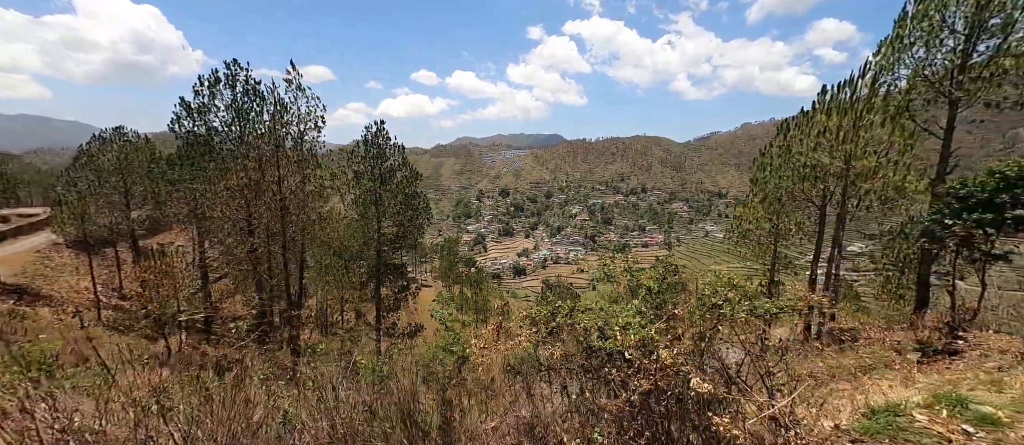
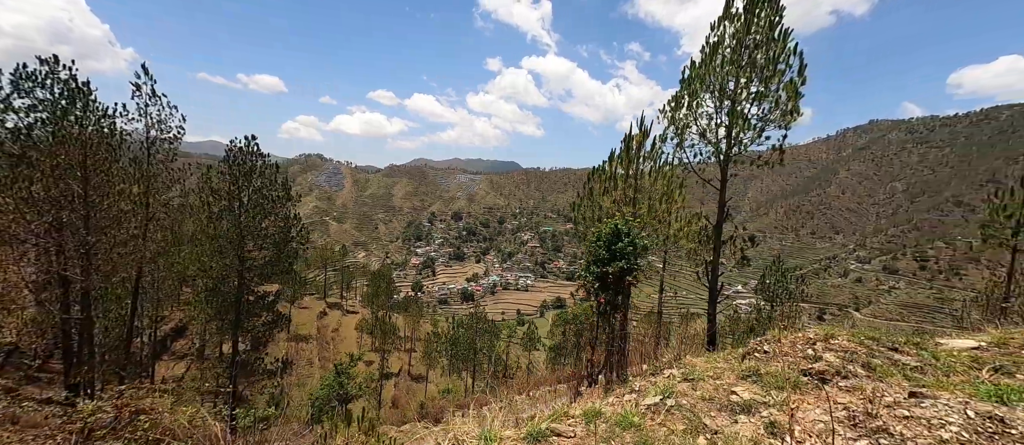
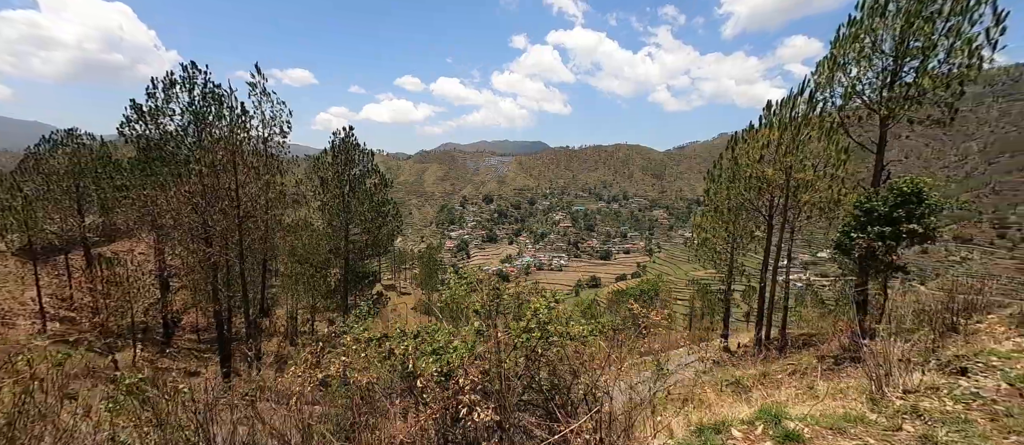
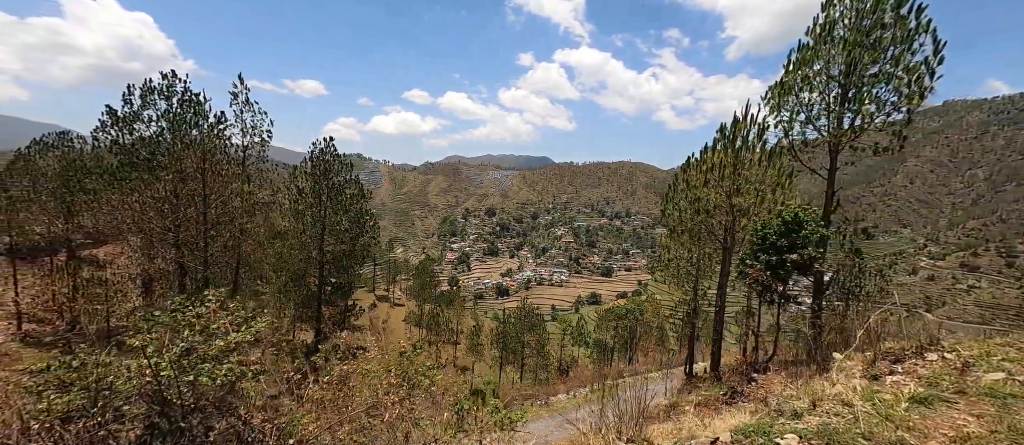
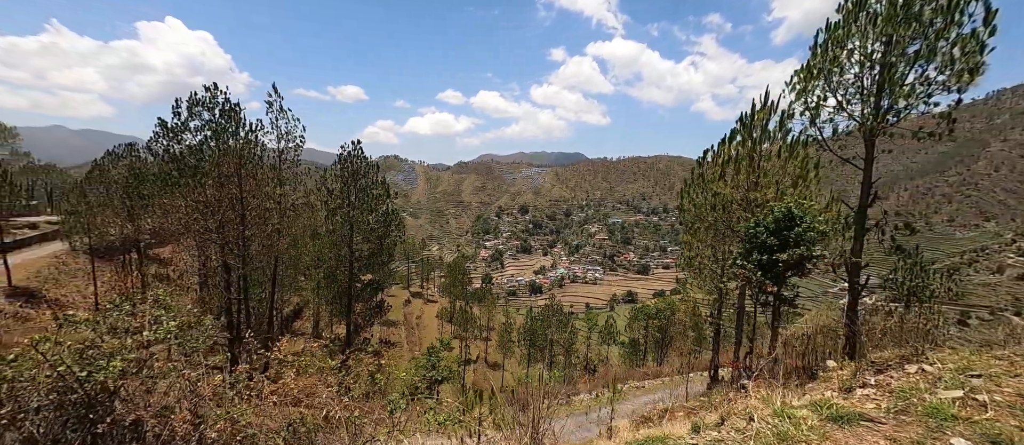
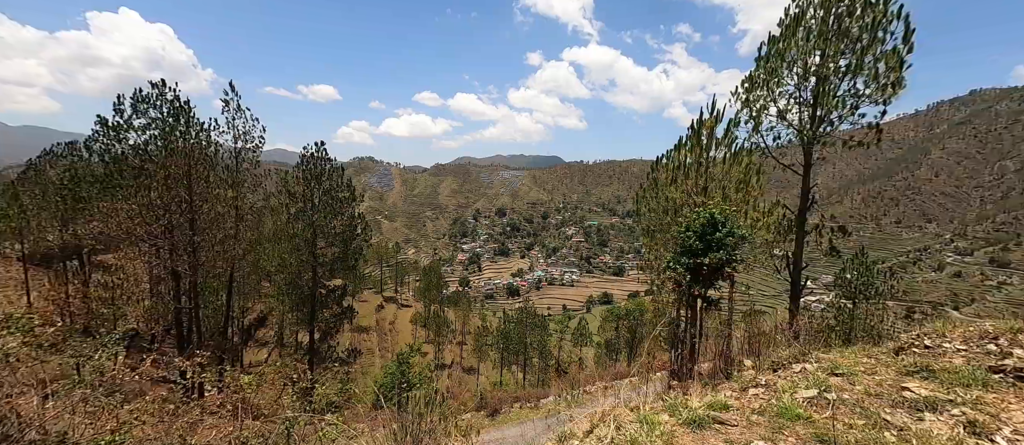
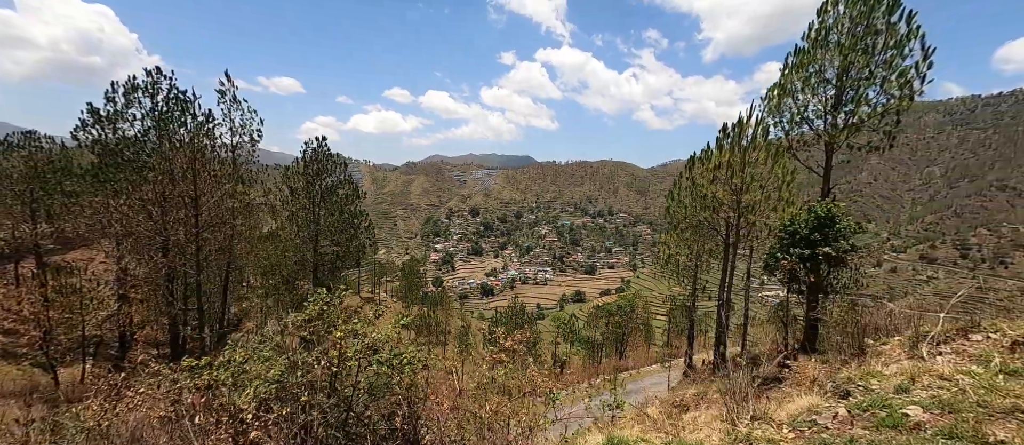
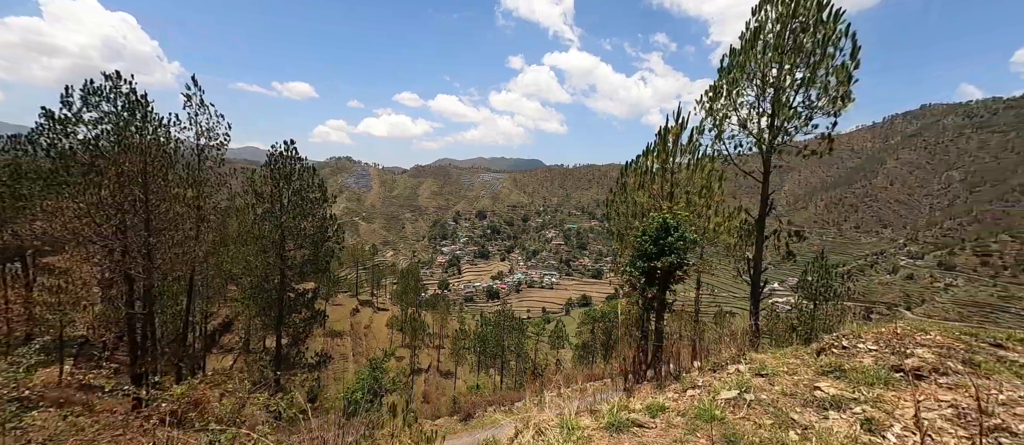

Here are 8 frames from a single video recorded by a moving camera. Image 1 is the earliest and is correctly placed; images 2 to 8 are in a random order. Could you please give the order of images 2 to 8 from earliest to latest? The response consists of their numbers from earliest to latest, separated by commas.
3, 7, 4, 5, 6, 8, 2
